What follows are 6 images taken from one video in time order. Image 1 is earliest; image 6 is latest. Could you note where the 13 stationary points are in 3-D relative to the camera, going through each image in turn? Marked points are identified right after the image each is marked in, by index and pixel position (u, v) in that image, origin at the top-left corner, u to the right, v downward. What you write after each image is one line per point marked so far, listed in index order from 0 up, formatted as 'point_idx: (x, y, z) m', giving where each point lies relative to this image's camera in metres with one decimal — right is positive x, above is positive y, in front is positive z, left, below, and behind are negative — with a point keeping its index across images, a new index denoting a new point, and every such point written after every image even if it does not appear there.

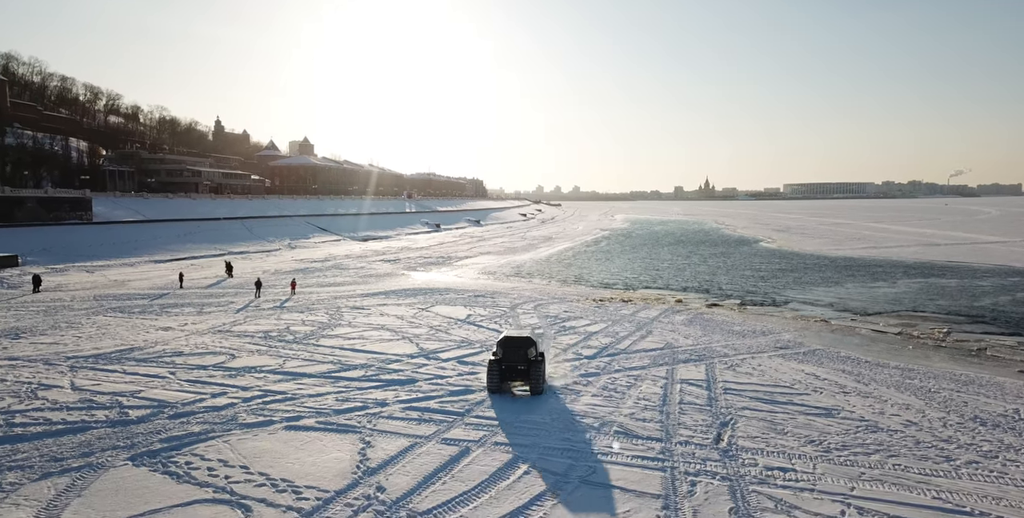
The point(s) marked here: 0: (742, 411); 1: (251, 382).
0: (+4.7, -3.1, +12.5) m
1: (-6.2, -2.9, +14.5) m
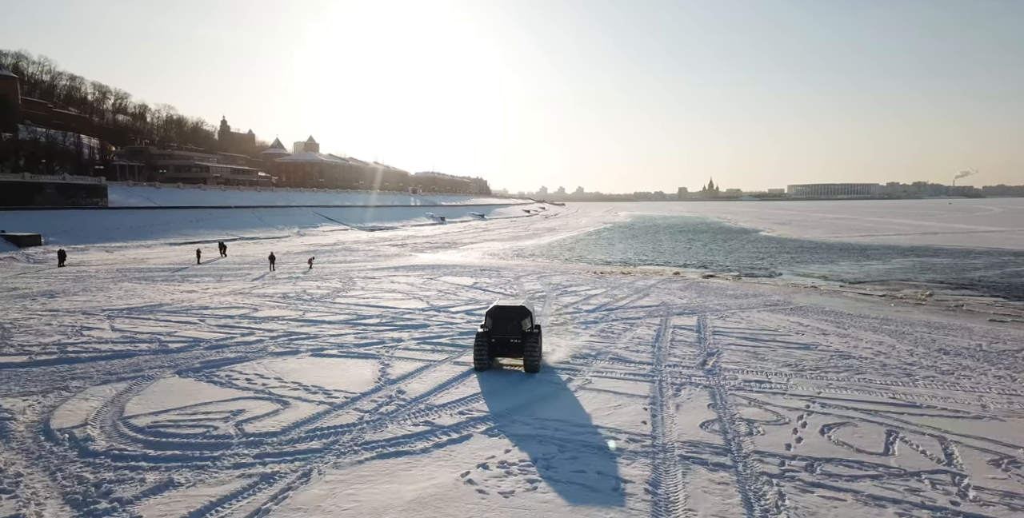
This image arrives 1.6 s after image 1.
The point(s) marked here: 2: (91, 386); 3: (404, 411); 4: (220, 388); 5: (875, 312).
0: (+4.8, -1.9, +13.7) m
1: (-6.1, -1.7, +15.7) m
2: (-7.2, -2.1, +10.6) m
3: (-1.7, -2.3, +9.3) m
4: (-5.0, -2.2, +10.5) m
5: (+10.5, -1.5, +17.8) m
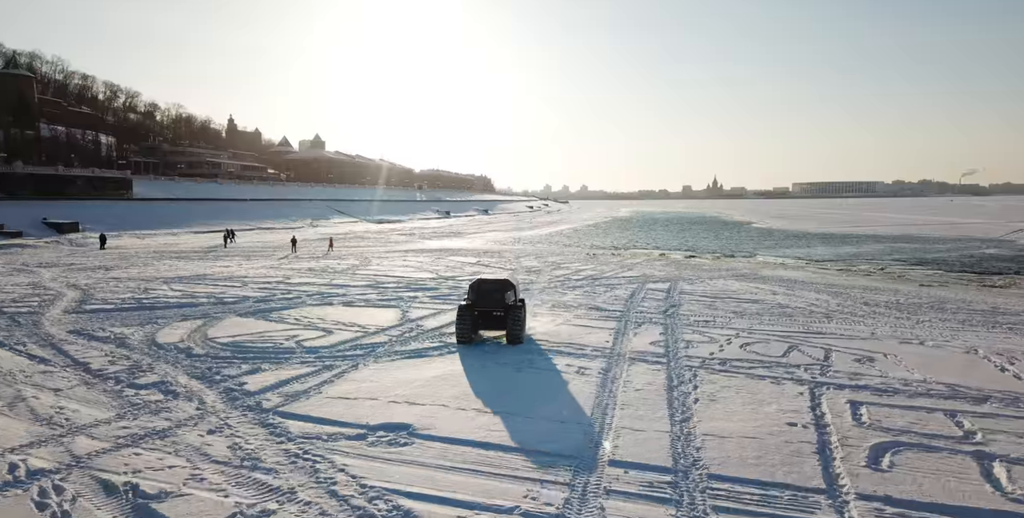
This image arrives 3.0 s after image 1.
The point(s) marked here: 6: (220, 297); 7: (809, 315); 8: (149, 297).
0: (+4.8, -1.1, +16.4) m
1: (-6.1, -0.9, +18.5) m
2: (-7.3, -1.3, +13.3) m
3: (-1.8, -1.5, +12.1) m
4: (-5.1, -1.4, +13.2) m
5: (+10.5, -0.7, +20.4) m
6: (-8.0, -1.0, +16.7) m
7: (+6.9, -1.3, +14.1) m
8: (-9.8, -1.0, +16.5) m
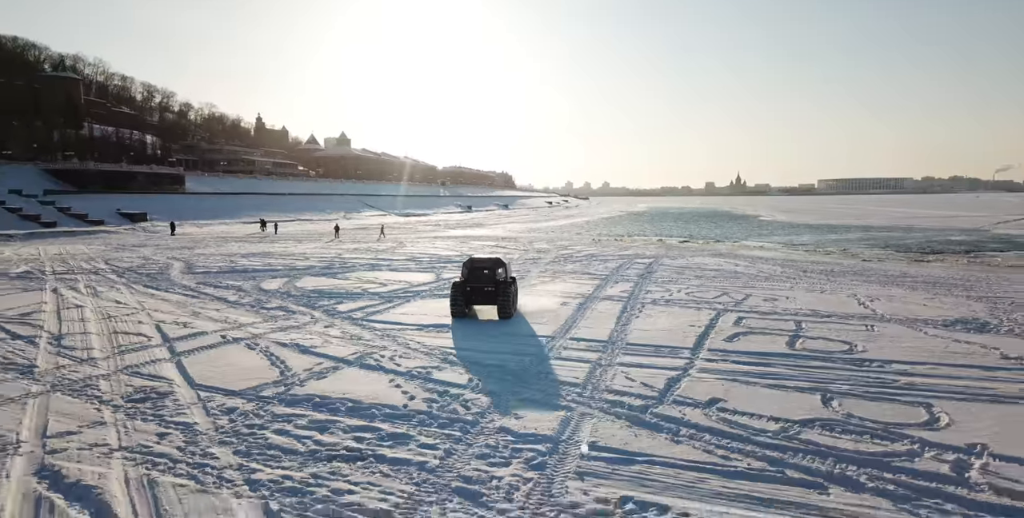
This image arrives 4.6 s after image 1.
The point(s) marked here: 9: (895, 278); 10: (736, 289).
0: (+5.1, -0.3, +20.4) m
1: (-5.7, -0.1, +22.9) m
2: (-7.1, -0.5, +17.8) m
3: (-1.6, -0.8, +16.3) m
4: (-4.9, -0.6, +17.6) m
5: (+11.0, +0.1, +24.3) m
6: (-7.6, -0.2, +21.1) m
7: (+7.1, -0.5, +18.0) m
8: (-9.4, -0.2, +21.0) m
9: (+10.8, -0.5, +17.1) m
10: (+5.7, -0.8, +15.6) m
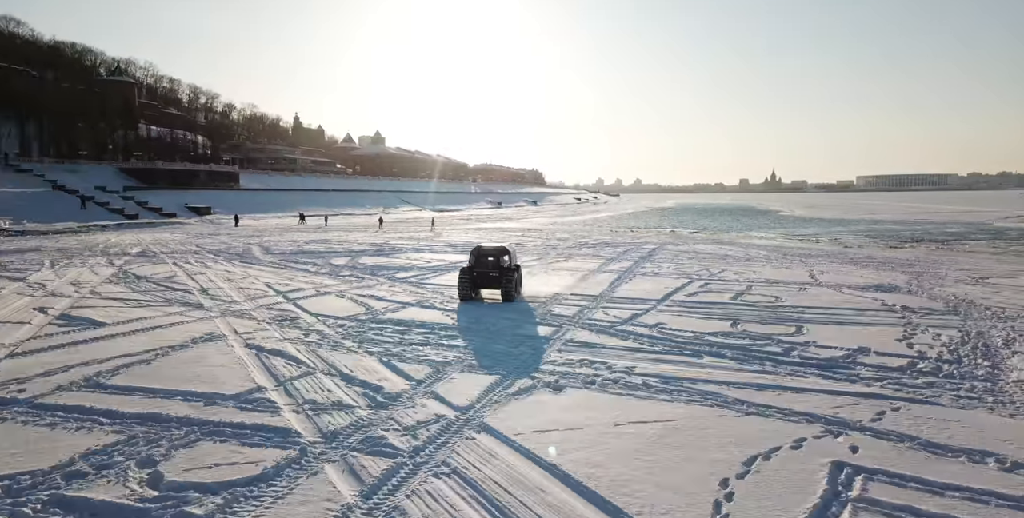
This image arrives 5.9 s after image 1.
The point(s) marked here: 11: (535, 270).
0: (+6.0, +0.3, +23.8) m
1: (-4.7, +0.6, +26.8) m
2: (-6.3, +0.1, +21.7) m
3: (-0.9, -0.2, +20.0) m
4: (-4.1, 0.0, +21.4) m
5: (+12.0, +0.6, +27.3) m
6: (-6.7, +0.4, +25.1) m
7: (+7.9, 0.0, +21.3) m
8: (-8.5, +0.4, +25.1) m
9: (+11.5, 0.0, +20.2) m
10: (+6.3, -0.2, +18.9) m
11: (+0.8, -0.4, +18.8) m
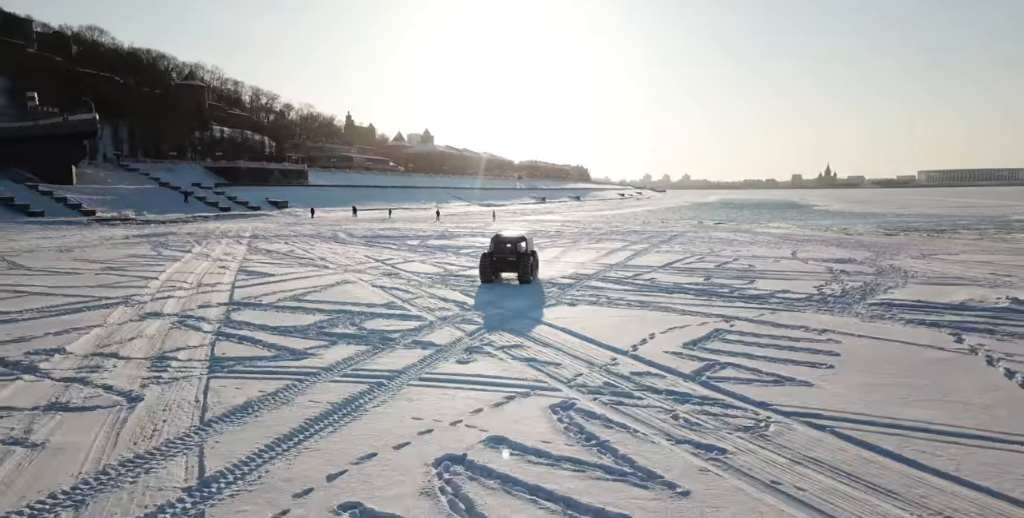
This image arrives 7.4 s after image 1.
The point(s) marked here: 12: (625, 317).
0: (+7.8, +0.9, +27.8) m
1: (-2.6, +1.3, +31.6) m
2: (-4.6, +0.8, +26.6) m
3: (+0.7, +0.5, +24.5) m
4: (-2.4, +0.7, +26.2) m
5: (+14.1, +1.3, +30.8) m
6: (-4.7, +1.2, +30.1) m
7: (+9.5, +0.7, +25.1) m
8: (-6.5, +1.2, +30.2) m
9: (+13.1, +0.6, +23.8) m
10: (+7.8, +0.4, +22.9) m
11: (+2.2, +0.3, +23.2) m
12: (+1.9, -1.0, +10.3) m
